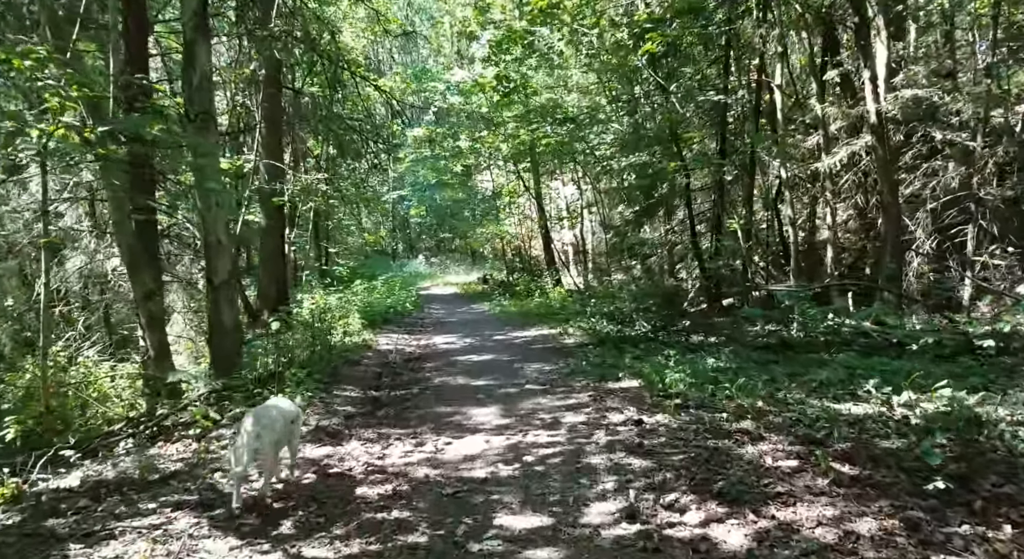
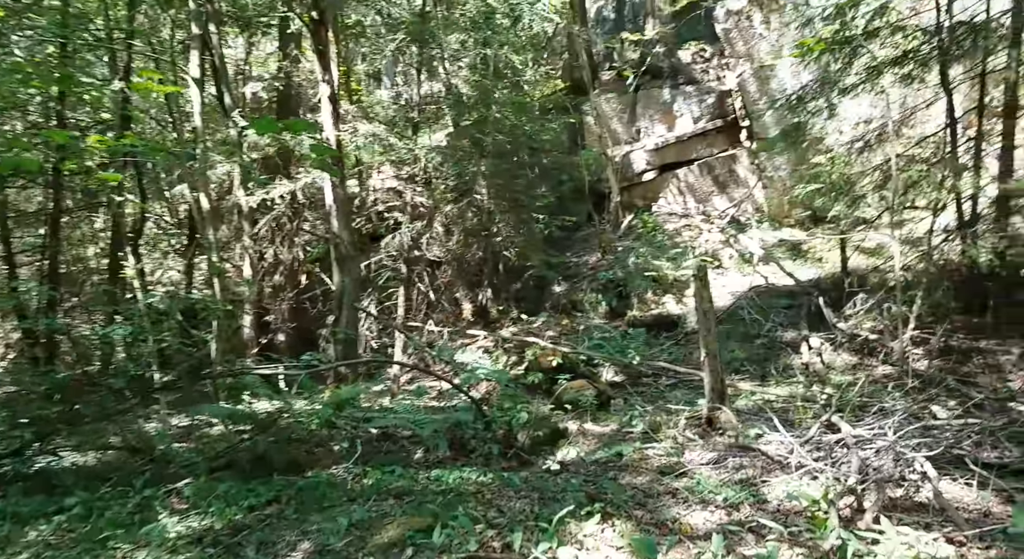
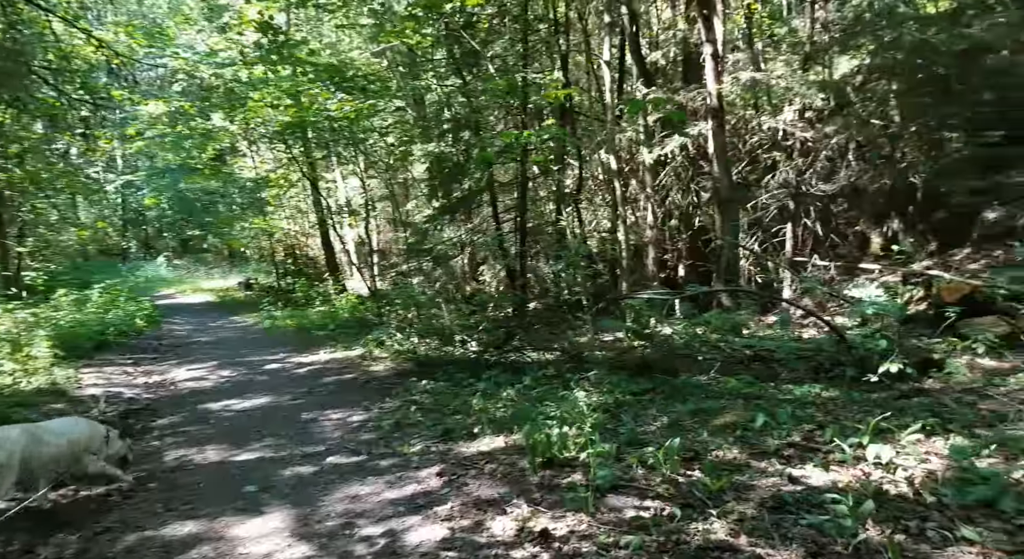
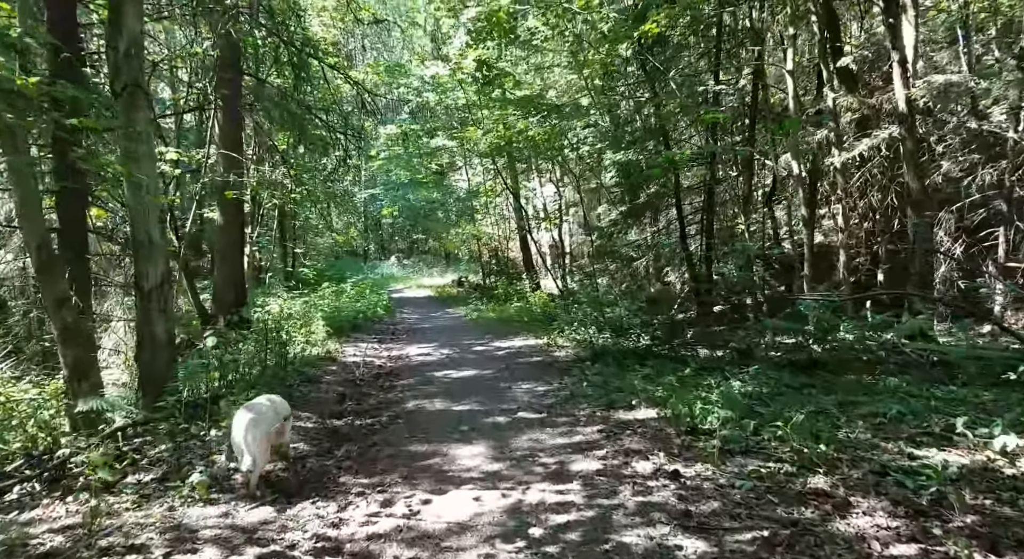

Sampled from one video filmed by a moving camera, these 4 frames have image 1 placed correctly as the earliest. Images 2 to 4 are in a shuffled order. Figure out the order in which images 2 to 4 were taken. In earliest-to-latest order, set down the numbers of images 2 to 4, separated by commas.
4, 3, 2
